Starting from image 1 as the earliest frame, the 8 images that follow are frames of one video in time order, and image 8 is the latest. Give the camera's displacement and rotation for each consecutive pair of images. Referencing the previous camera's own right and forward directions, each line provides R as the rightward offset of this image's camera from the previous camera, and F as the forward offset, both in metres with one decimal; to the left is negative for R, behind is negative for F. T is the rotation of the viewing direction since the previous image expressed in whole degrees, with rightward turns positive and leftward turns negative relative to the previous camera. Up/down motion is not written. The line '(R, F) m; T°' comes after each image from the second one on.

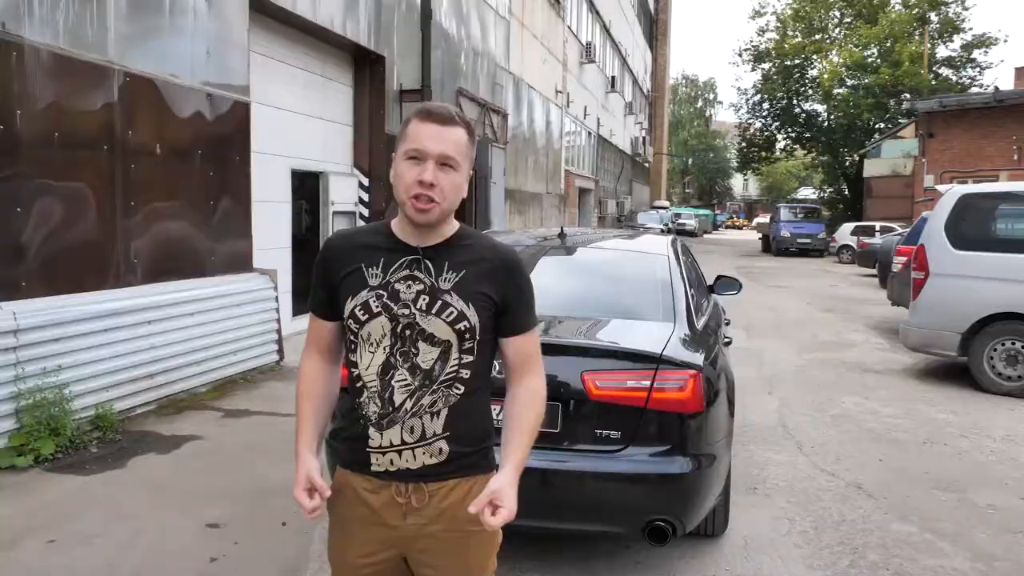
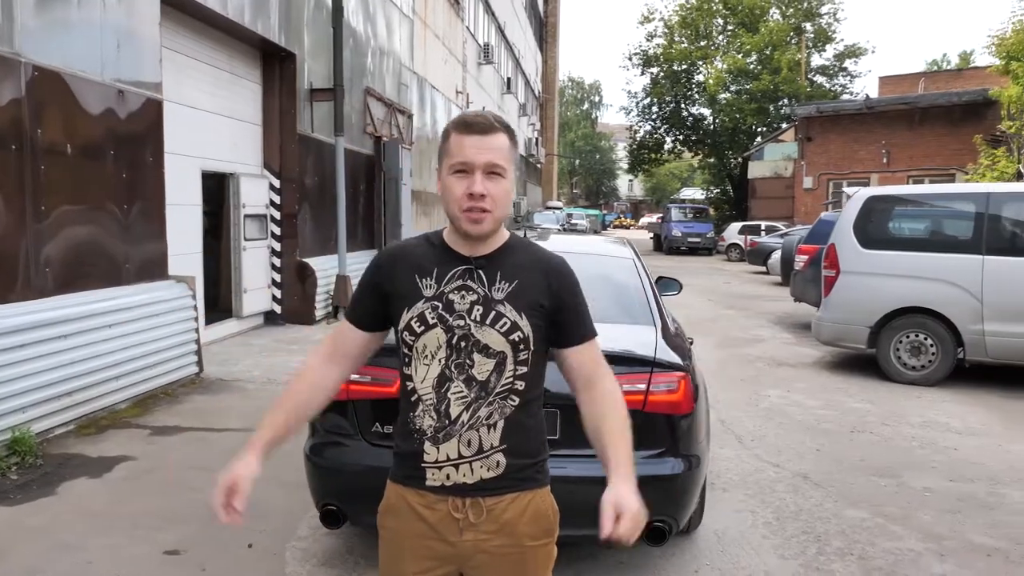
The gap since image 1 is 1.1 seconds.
(-0.4, +0.1) m; +8°
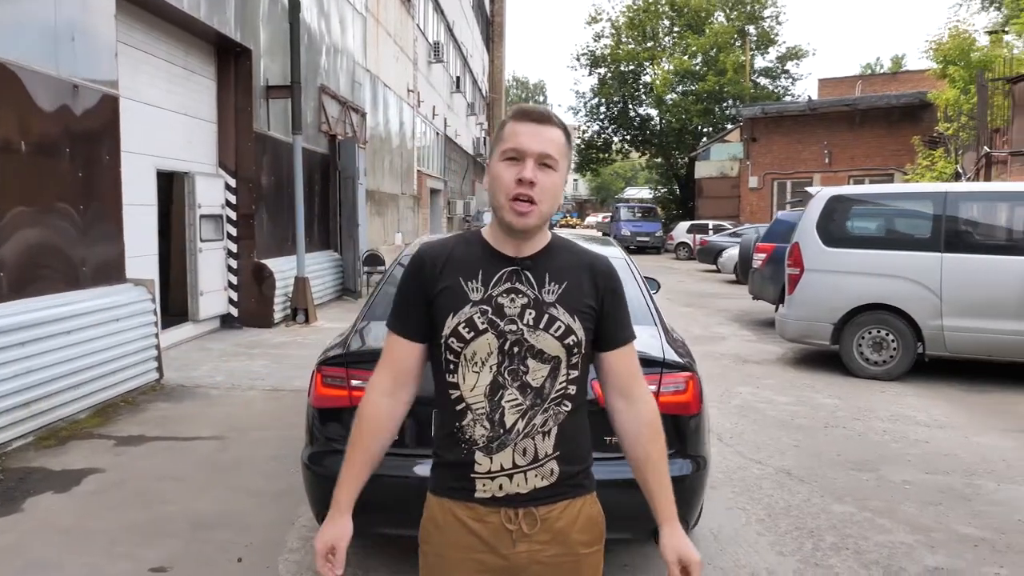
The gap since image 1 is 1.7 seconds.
(-0.3, +0.1) m; +4°
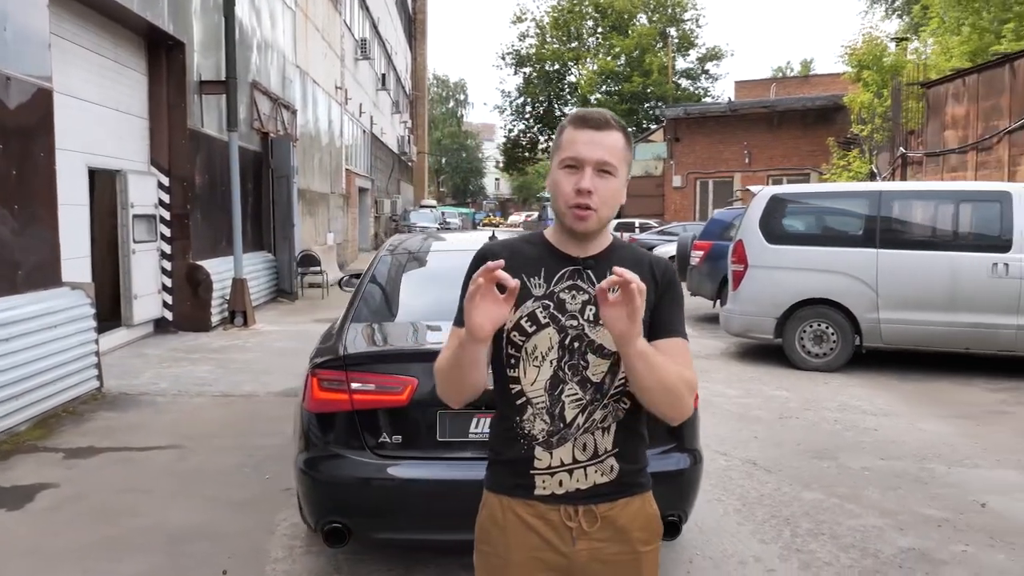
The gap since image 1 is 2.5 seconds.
(-0.3, 0.0) m; +6°
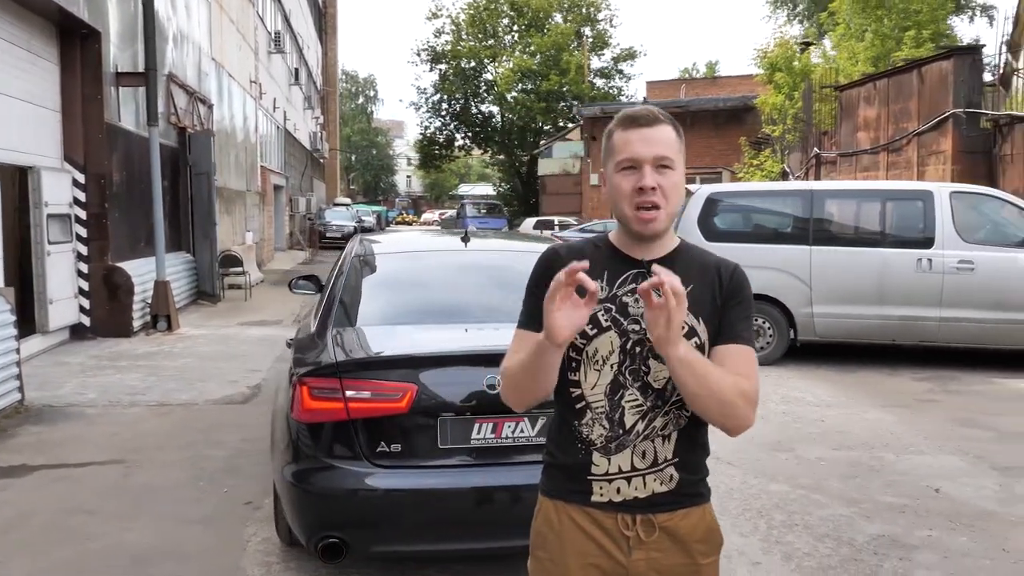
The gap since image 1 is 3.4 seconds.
(-0.4, +0.1) m; +6°
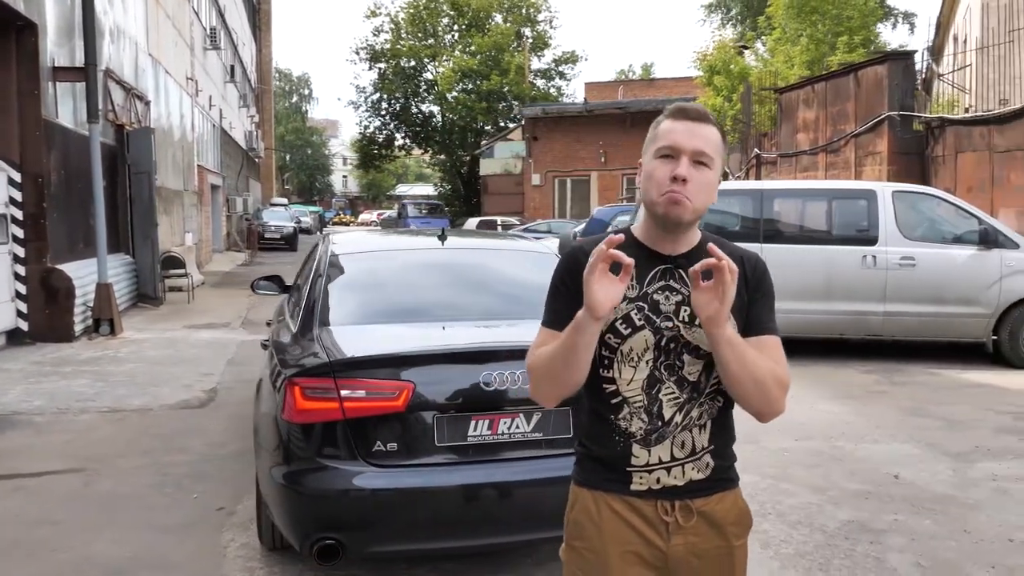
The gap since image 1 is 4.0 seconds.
(-0.2, 0.0) m; +5°
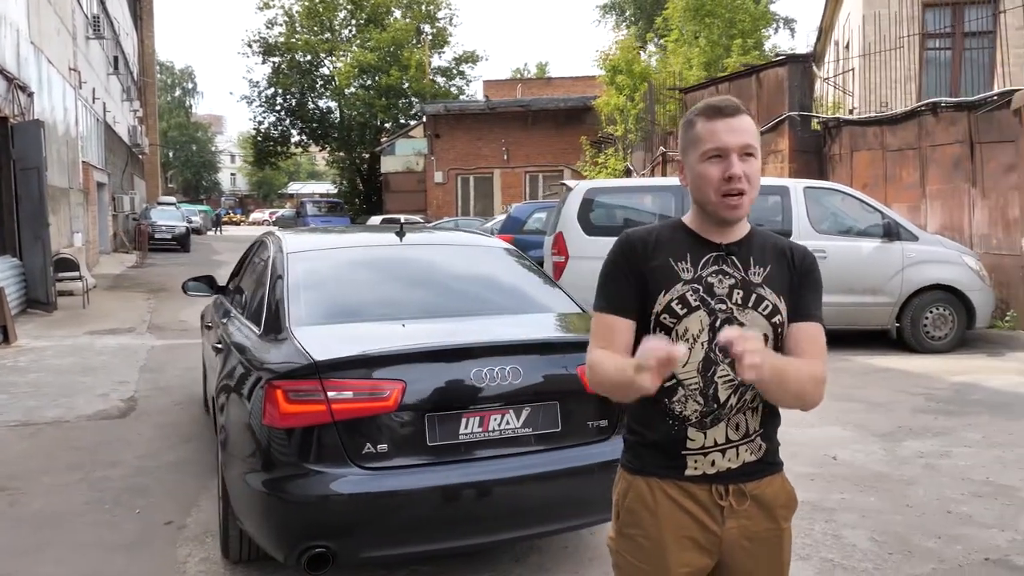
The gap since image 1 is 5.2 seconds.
(-0.4, +0.1) m; +8°
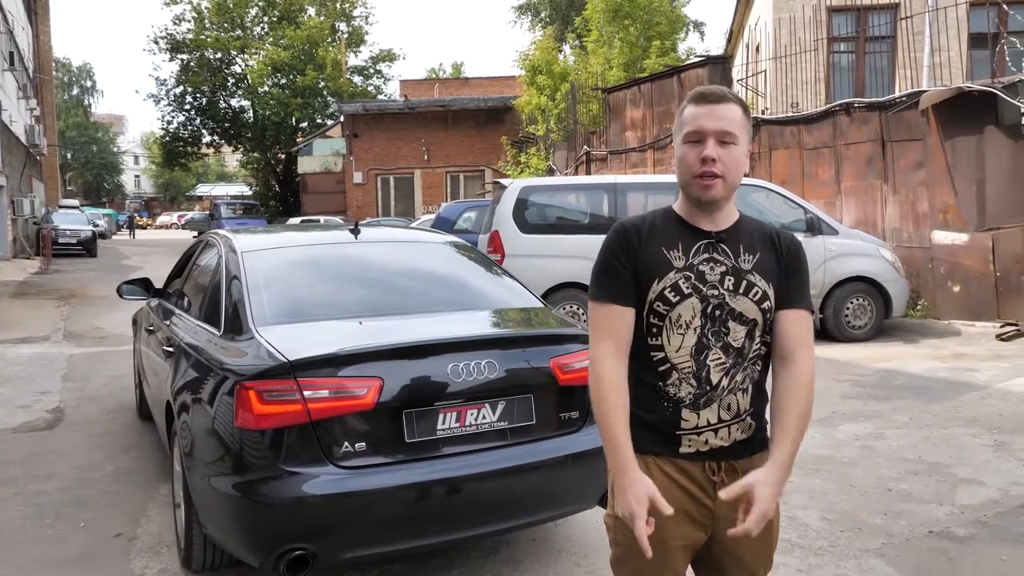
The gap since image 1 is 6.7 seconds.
(-0.2, 0.0) m; +6°
